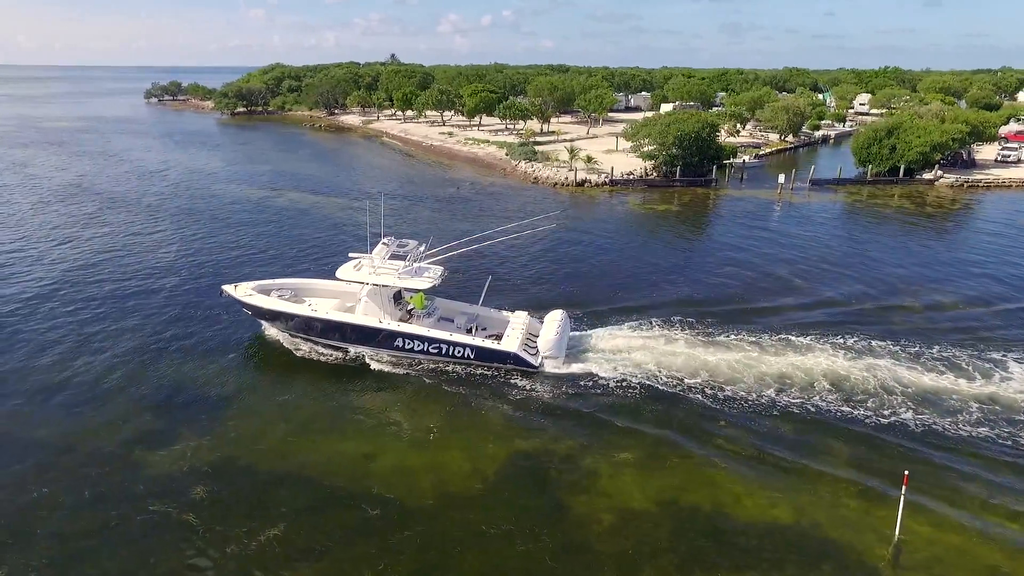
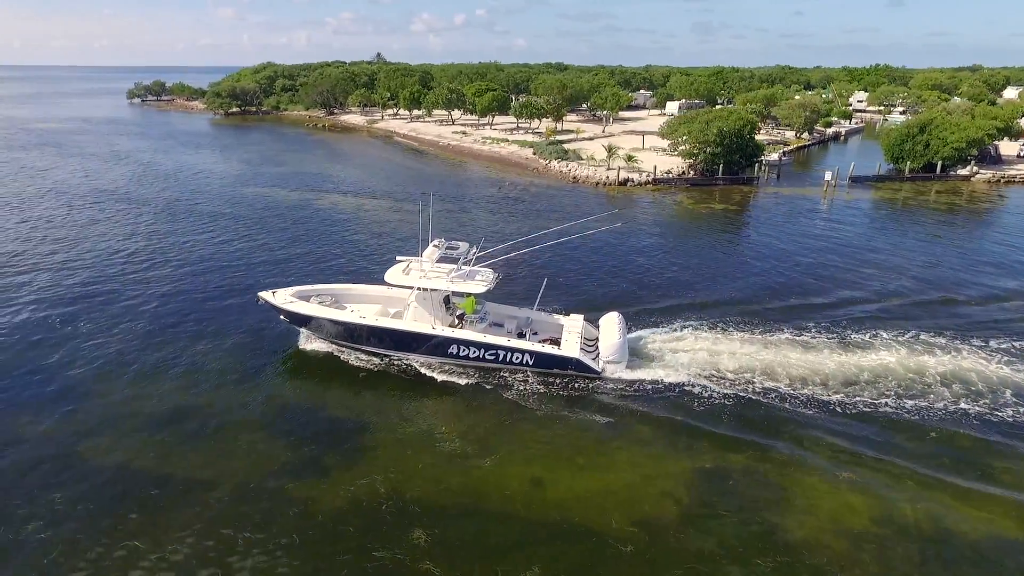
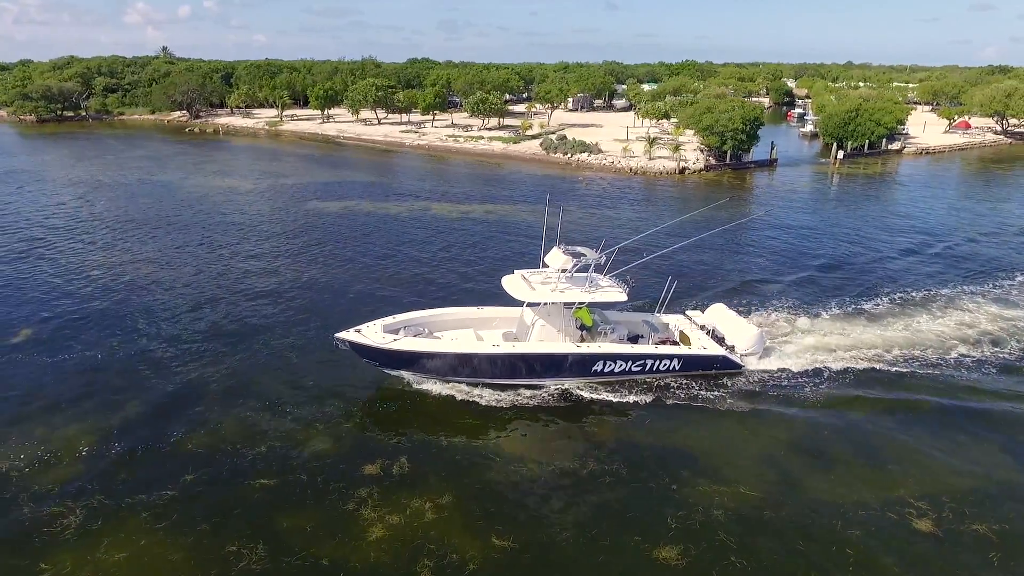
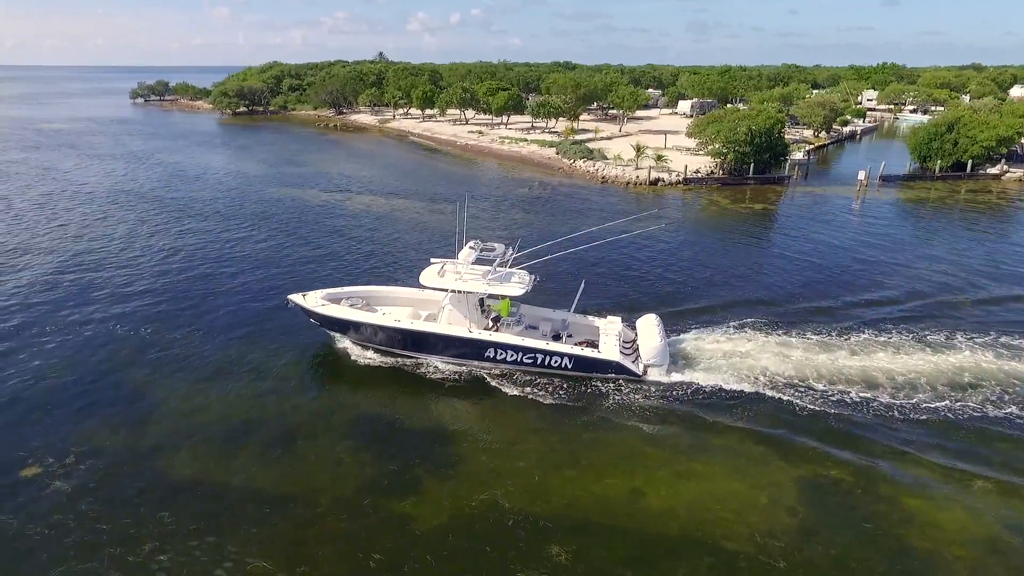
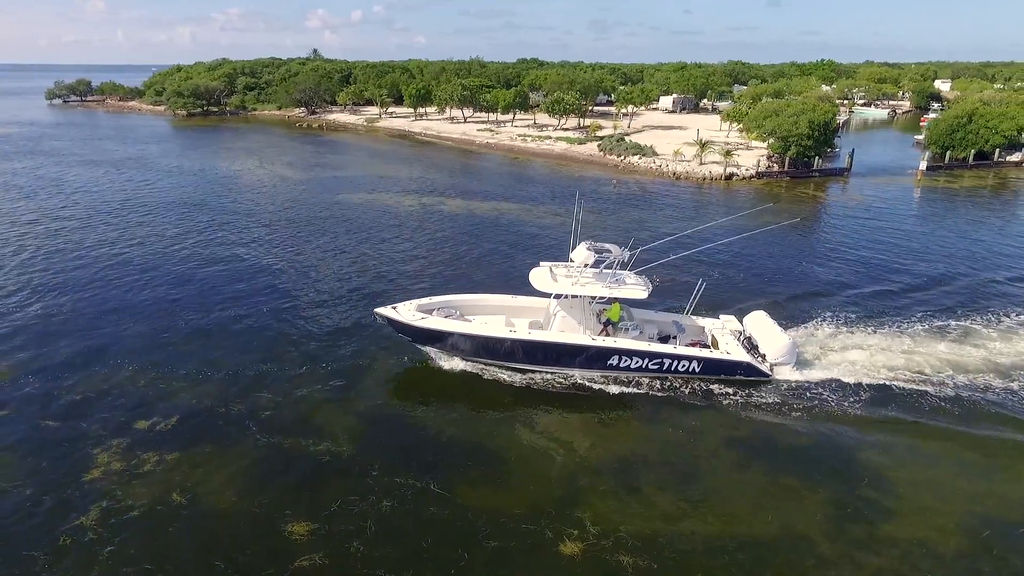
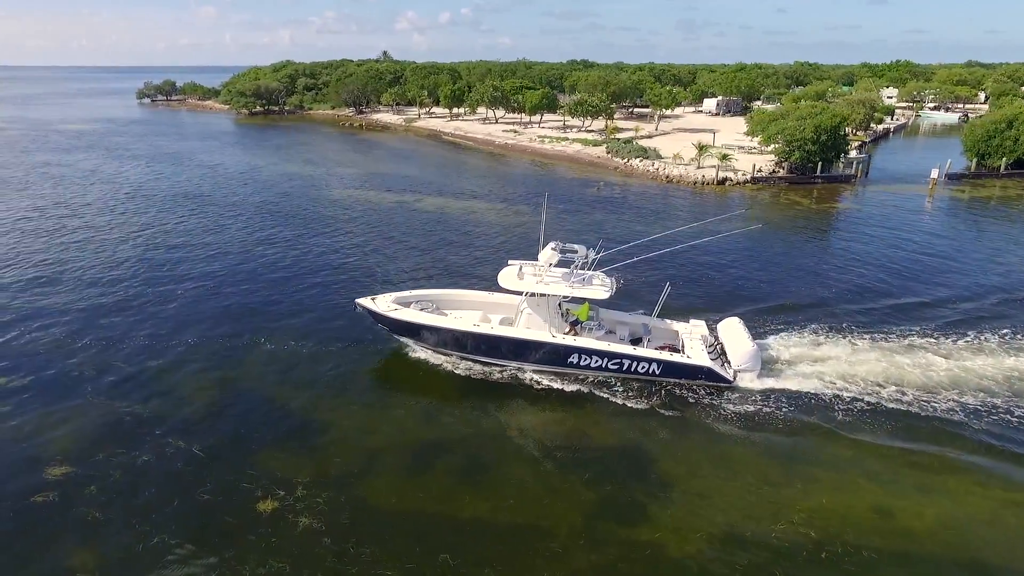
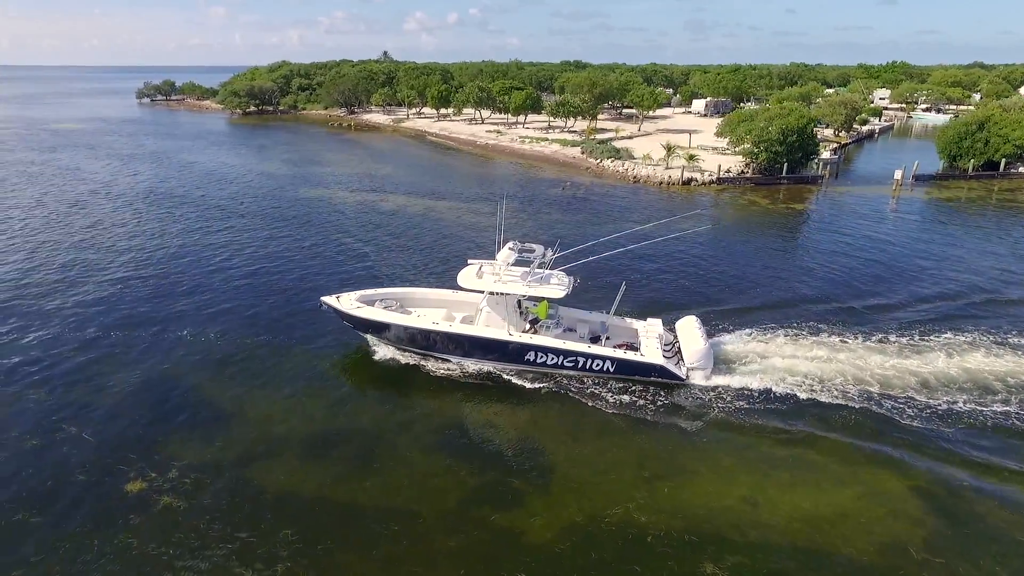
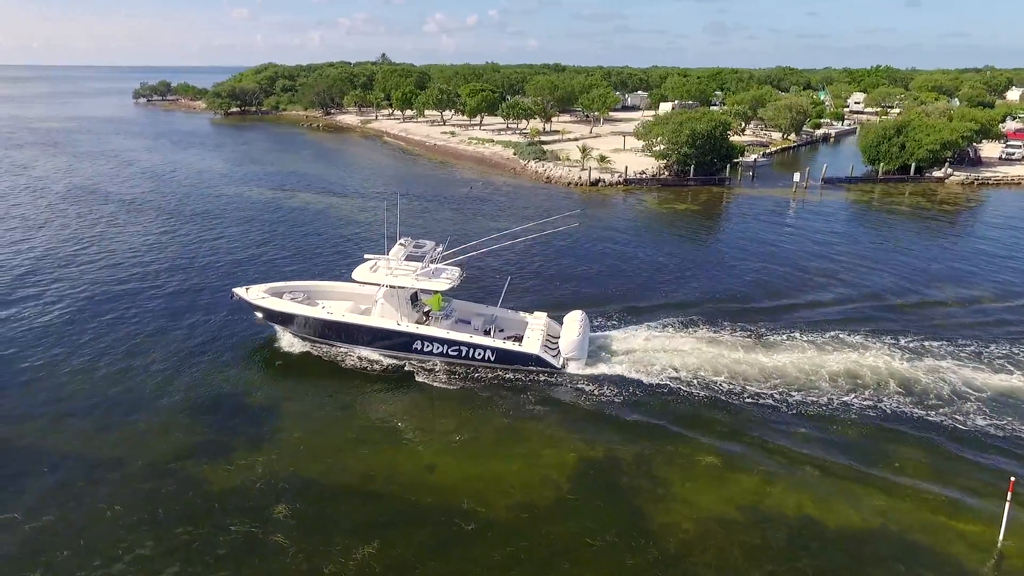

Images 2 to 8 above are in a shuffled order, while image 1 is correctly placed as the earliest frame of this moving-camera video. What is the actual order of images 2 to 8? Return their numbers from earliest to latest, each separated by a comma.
8, 2, 4, 7, 6, 5, 3
